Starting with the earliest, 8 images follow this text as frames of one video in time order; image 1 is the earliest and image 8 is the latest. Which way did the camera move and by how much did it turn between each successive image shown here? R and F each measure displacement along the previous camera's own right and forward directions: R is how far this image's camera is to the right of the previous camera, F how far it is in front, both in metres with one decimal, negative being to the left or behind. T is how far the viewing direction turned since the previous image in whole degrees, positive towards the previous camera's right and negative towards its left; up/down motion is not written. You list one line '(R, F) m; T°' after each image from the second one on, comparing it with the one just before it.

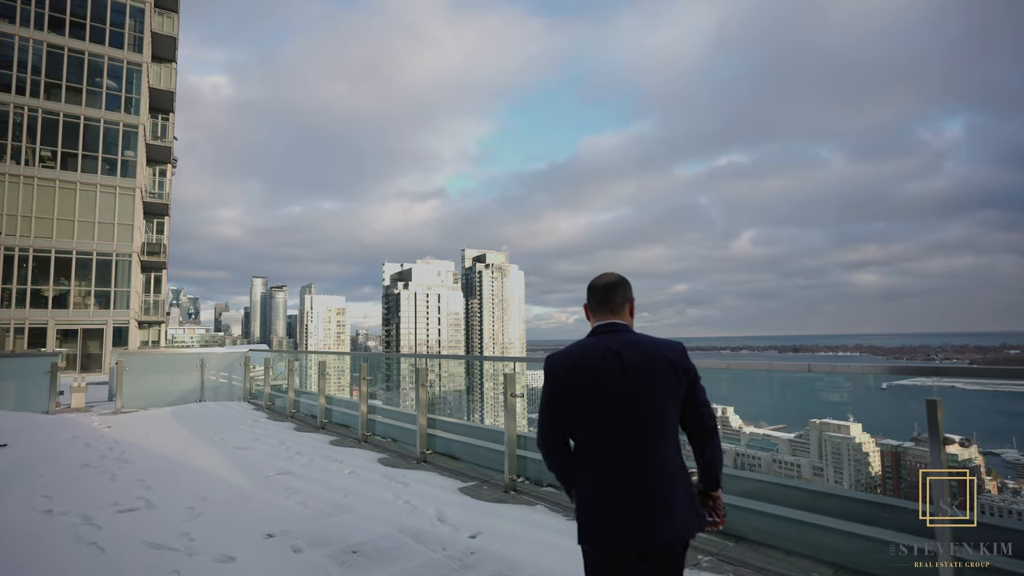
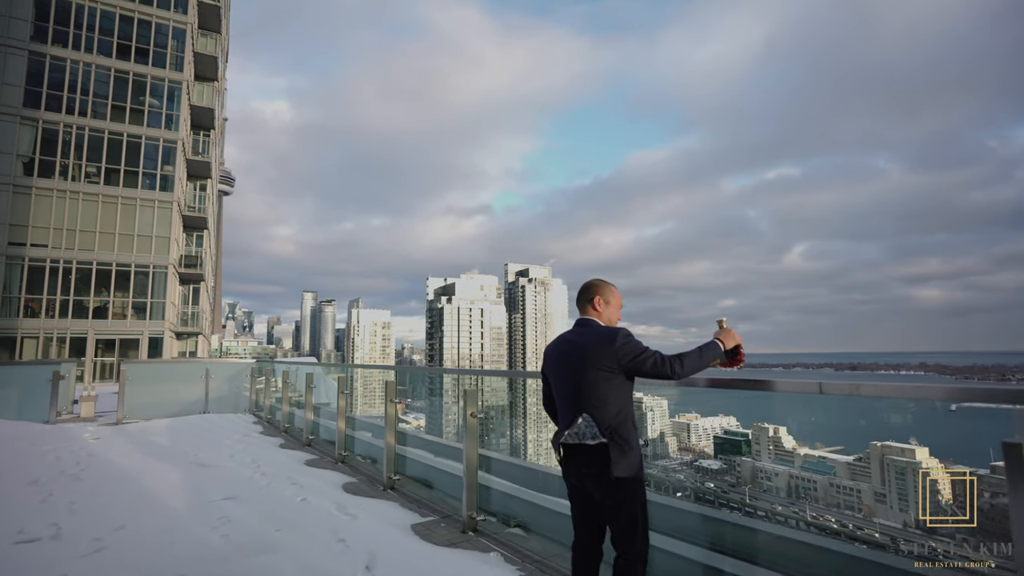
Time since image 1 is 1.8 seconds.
(+0.3, +0.5) m; -5°
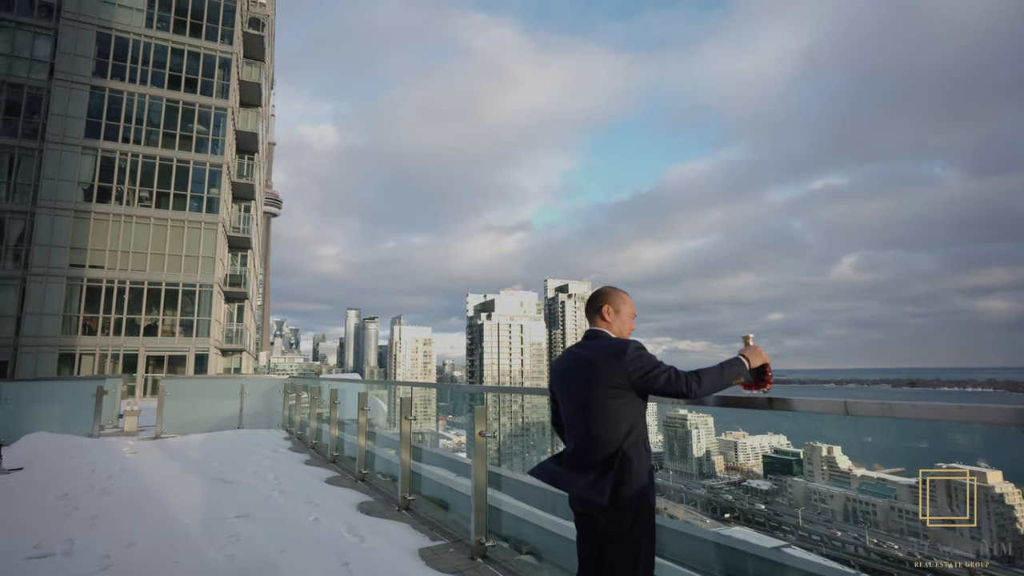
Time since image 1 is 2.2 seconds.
(+0.1, +0.1) m; -4°
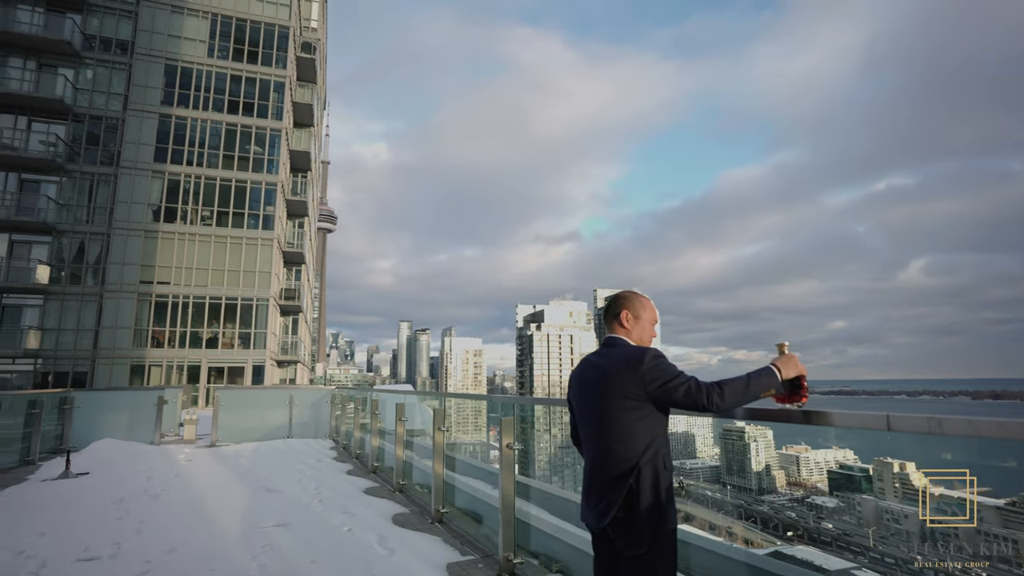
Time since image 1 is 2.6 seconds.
(+0.1, +0.1) m; -5°
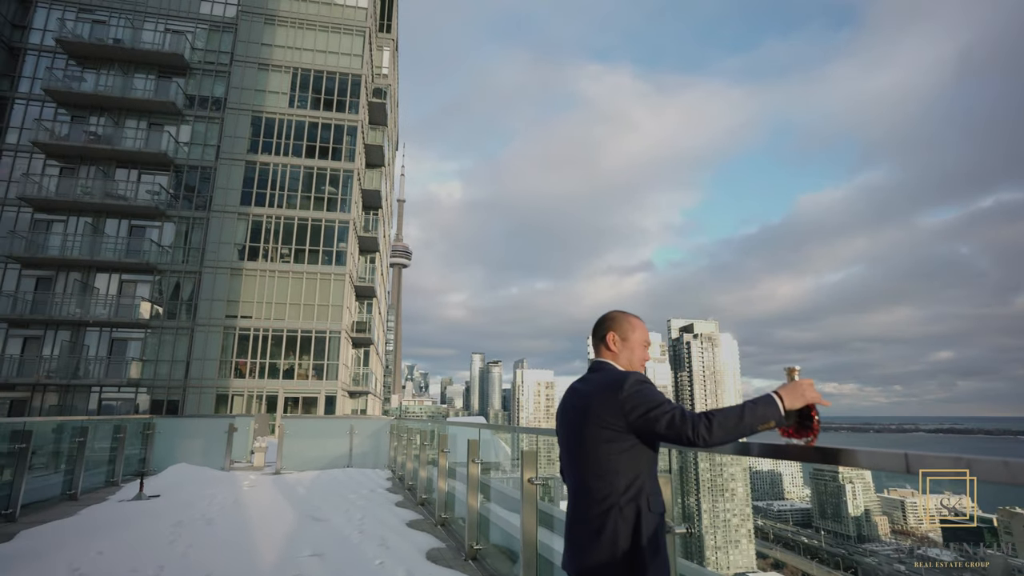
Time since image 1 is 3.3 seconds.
(+0.2, +0.1) m; -7°
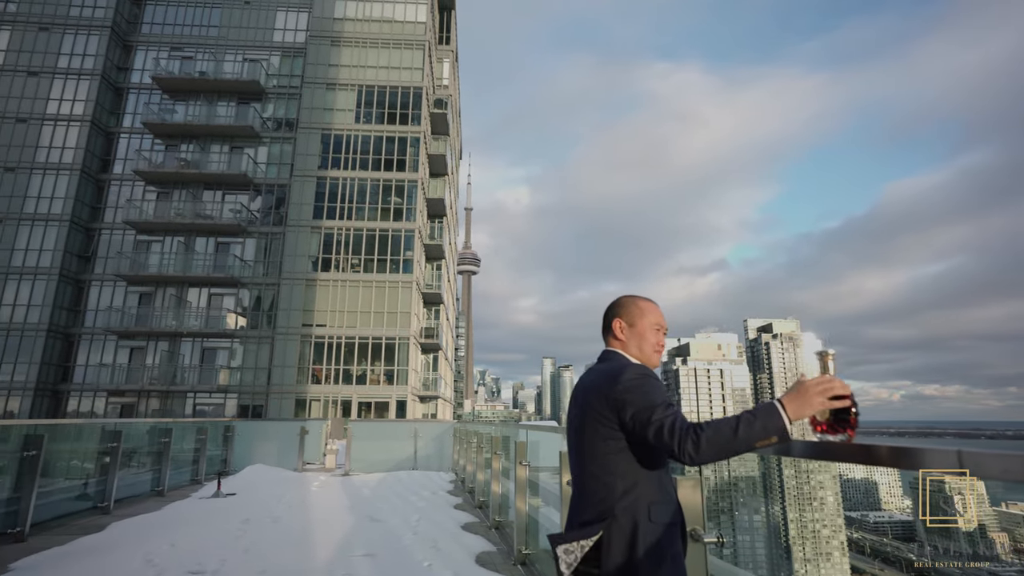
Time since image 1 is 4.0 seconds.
(+0.1, +0.1) m; -7°
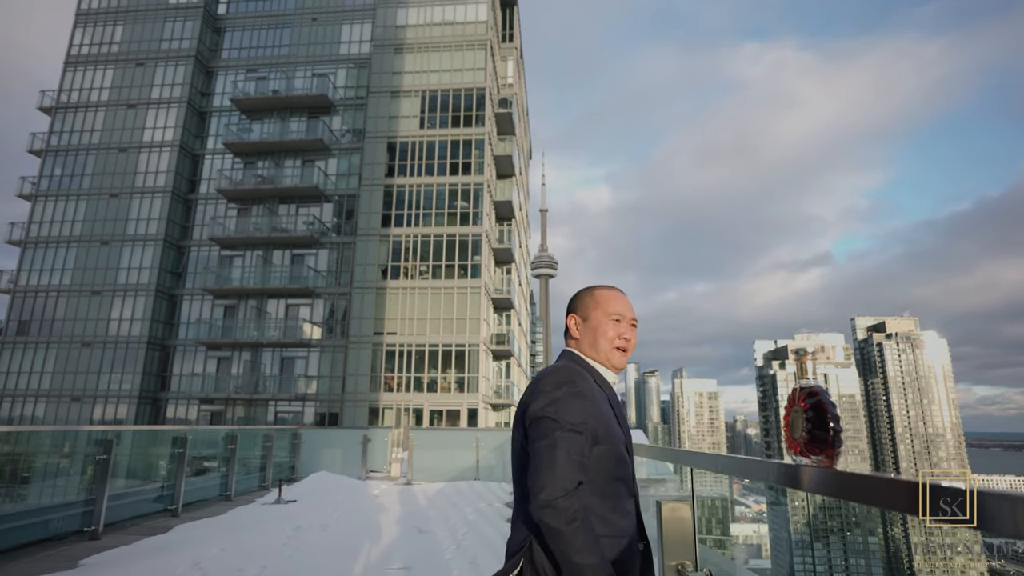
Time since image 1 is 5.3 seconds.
(+0.3, +0.7) m; -9°
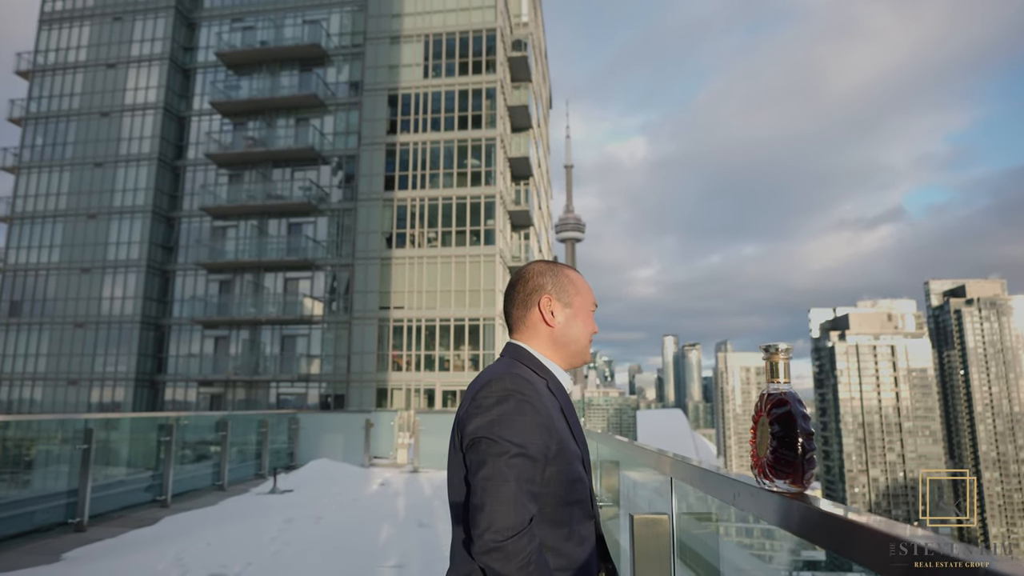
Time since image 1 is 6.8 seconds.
(+0.4, +1.6) m; -4°
